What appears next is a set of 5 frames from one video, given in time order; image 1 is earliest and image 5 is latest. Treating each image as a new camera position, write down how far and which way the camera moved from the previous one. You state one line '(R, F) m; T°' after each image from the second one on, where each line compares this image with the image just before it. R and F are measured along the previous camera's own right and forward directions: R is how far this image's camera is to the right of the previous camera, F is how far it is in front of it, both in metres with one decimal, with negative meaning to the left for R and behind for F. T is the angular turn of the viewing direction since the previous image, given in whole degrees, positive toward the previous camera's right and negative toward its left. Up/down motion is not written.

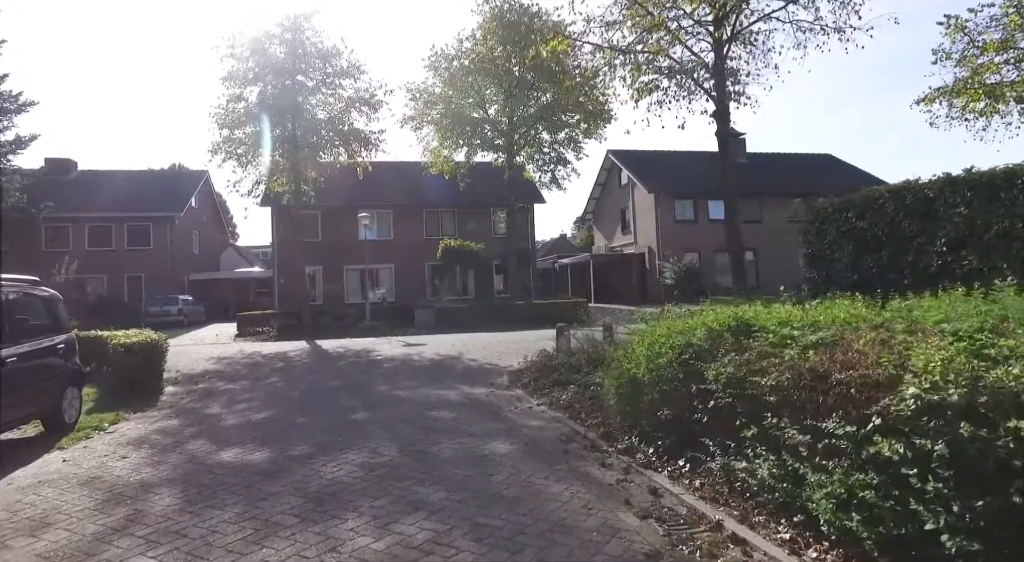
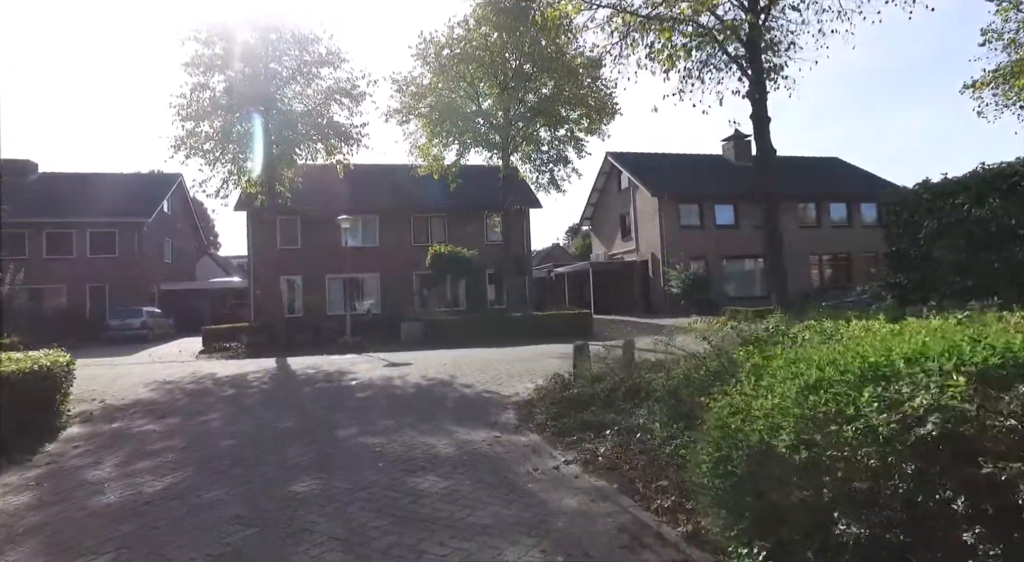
(-0.2, +1.9) m; +1°
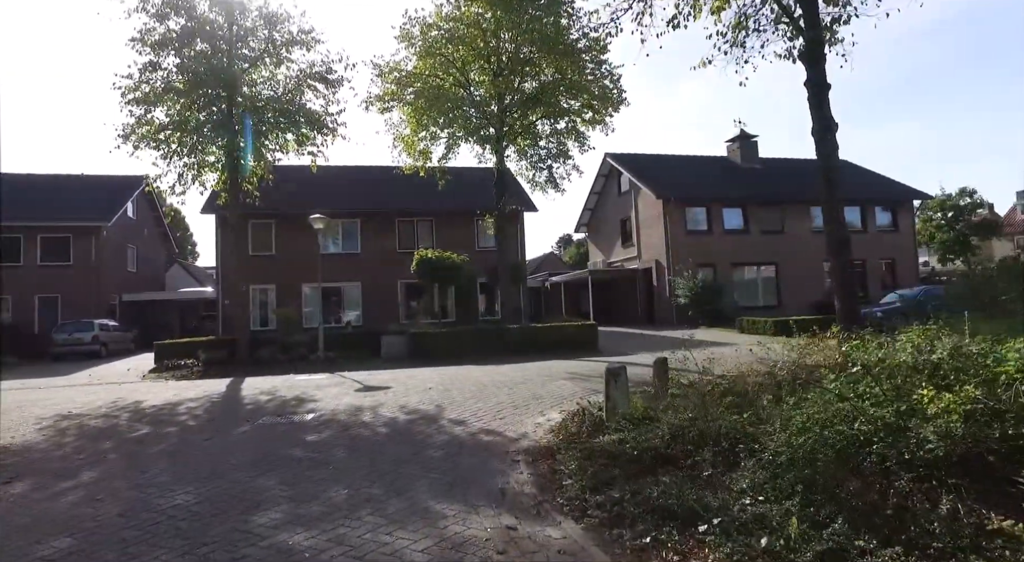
(-0.2, +2.1) m; +1°
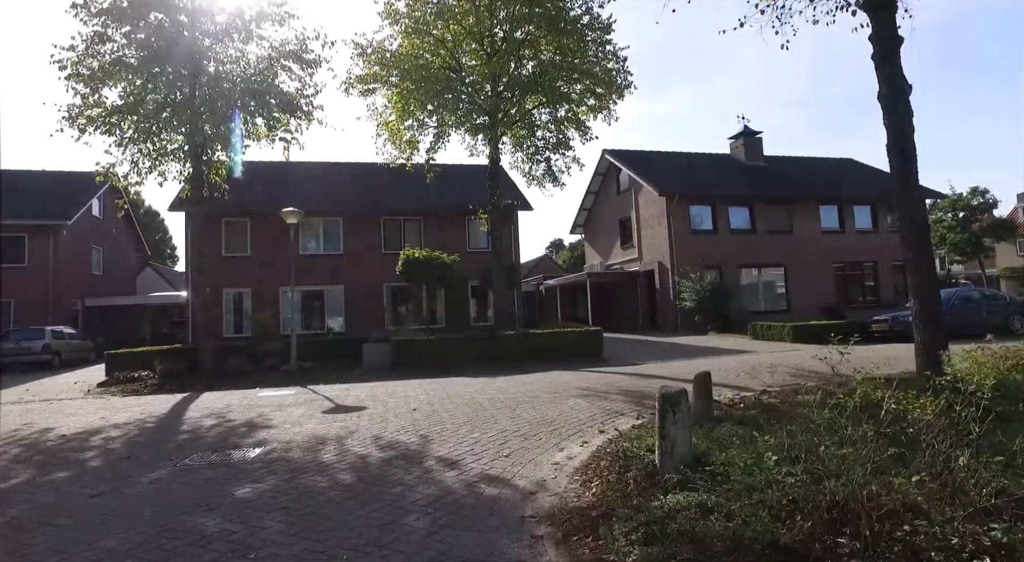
(-0.2, +1.7) m; +1°
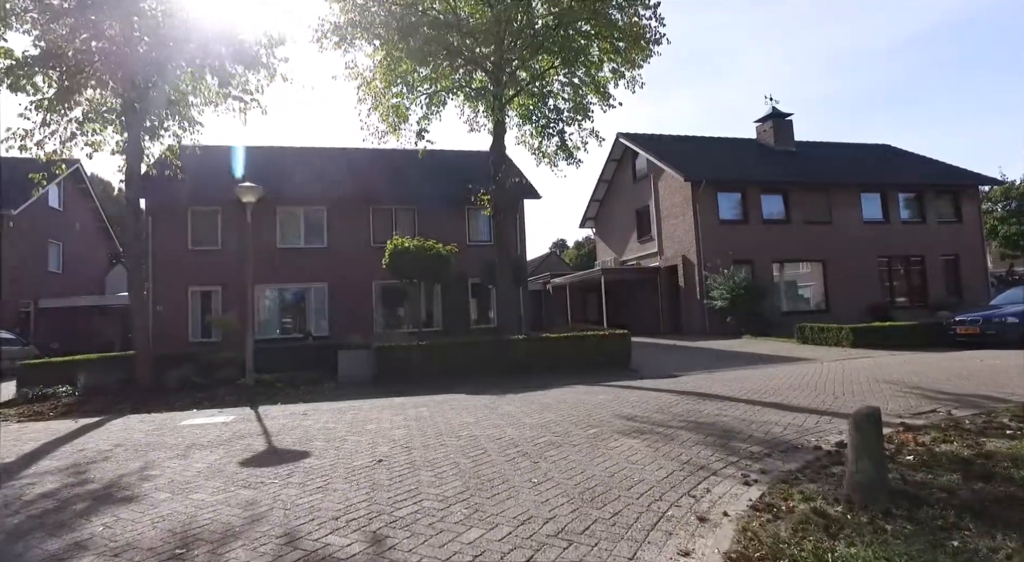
(-0.2, +2.8) m; 0°
